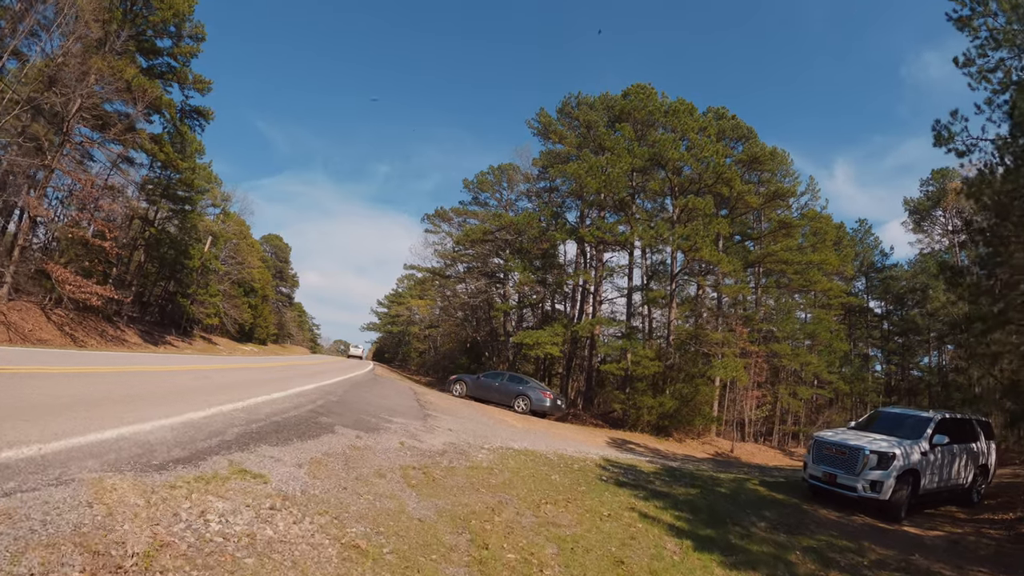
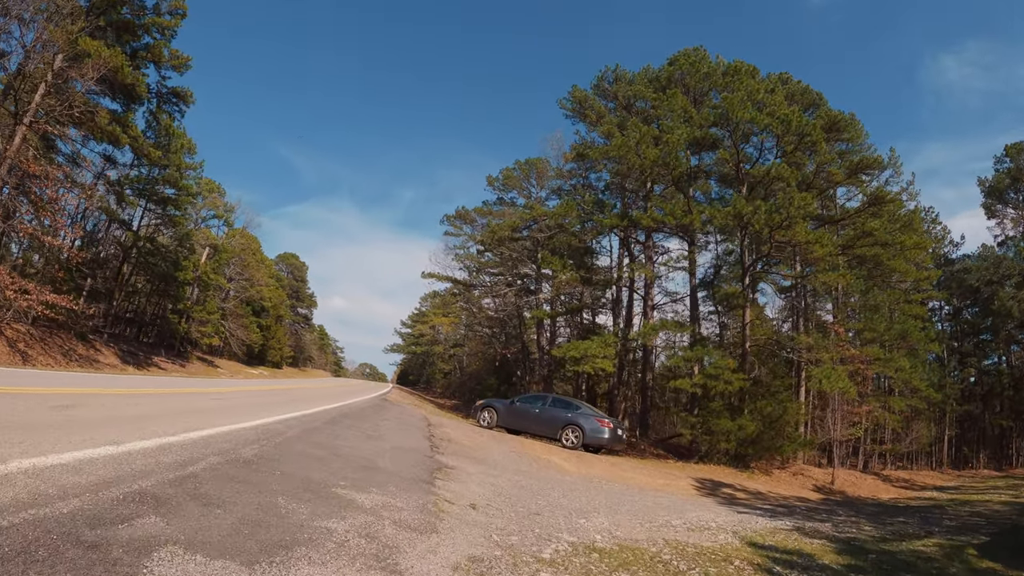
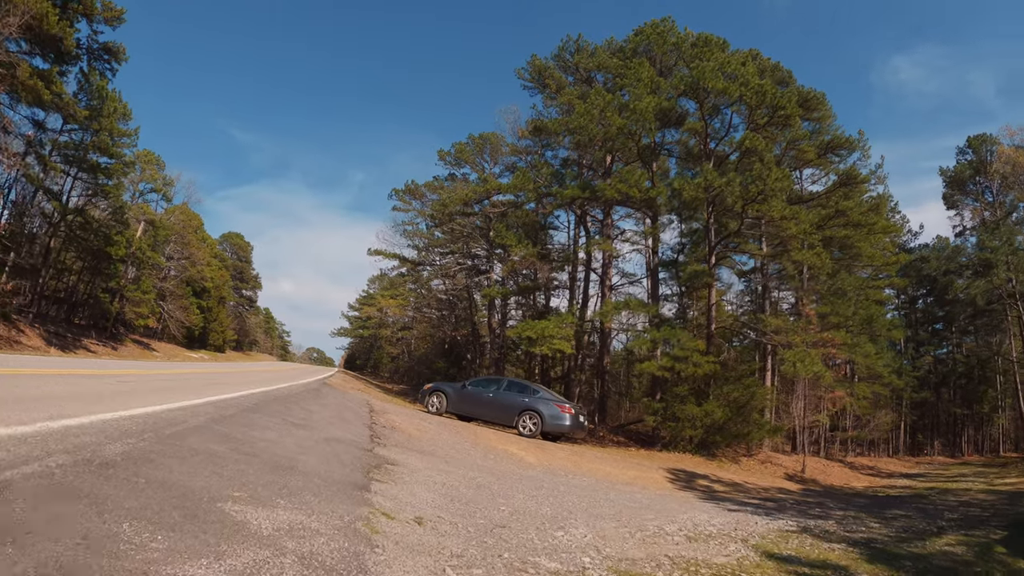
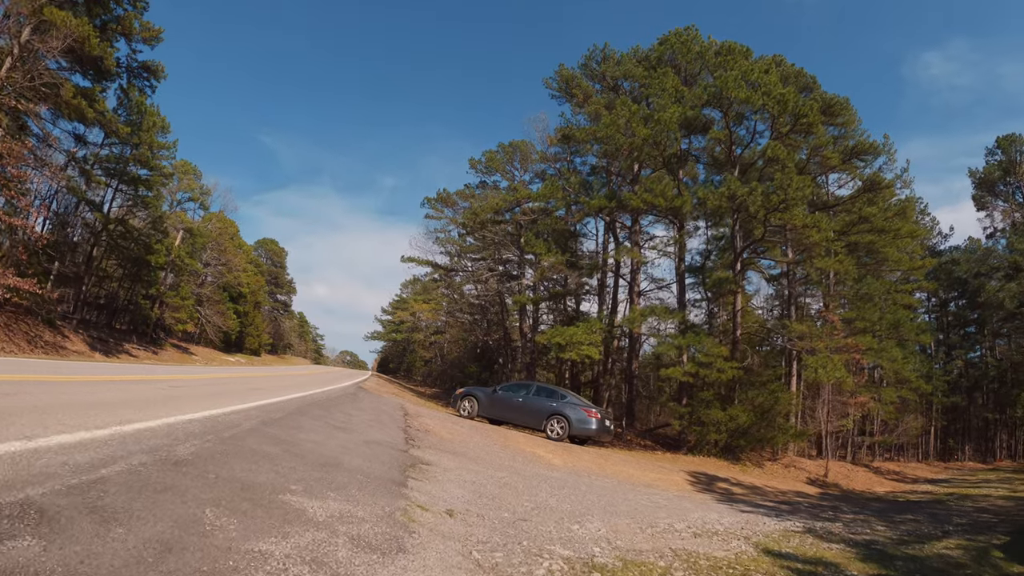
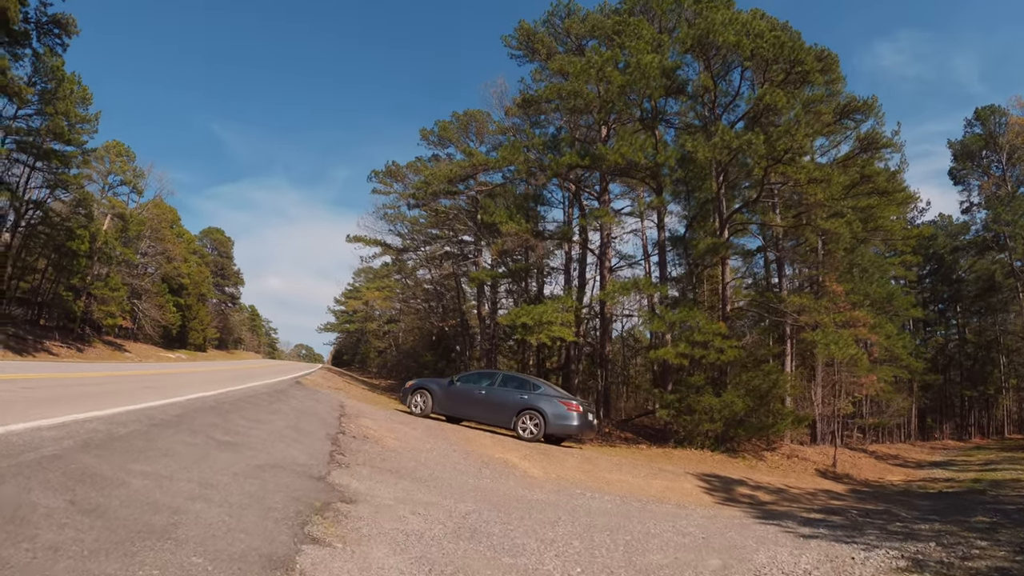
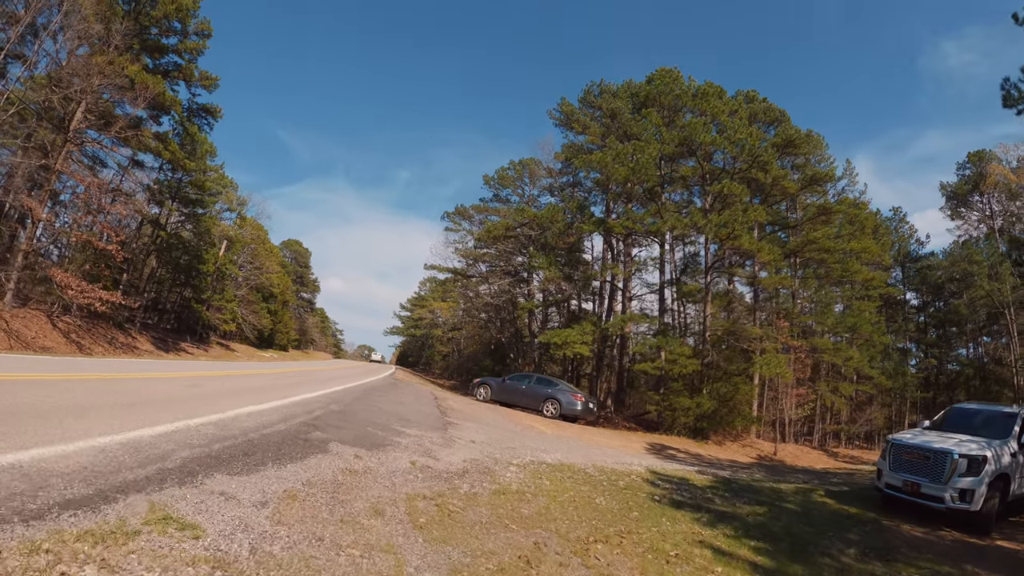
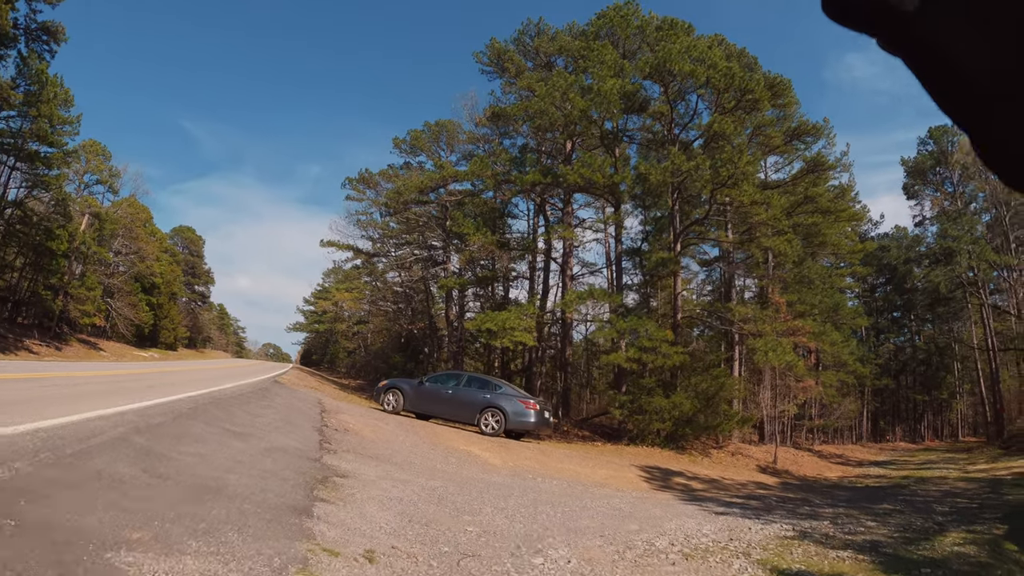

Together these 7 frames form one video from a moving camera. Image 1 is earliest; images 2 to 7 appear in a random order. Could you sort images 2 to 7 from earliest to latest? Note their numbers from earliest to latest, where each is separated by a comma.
6, 2, 4, 3, 7, 5
